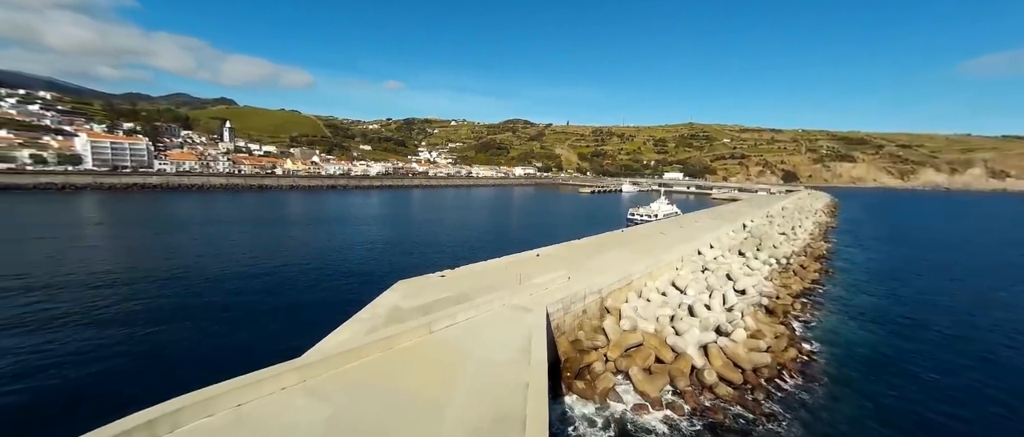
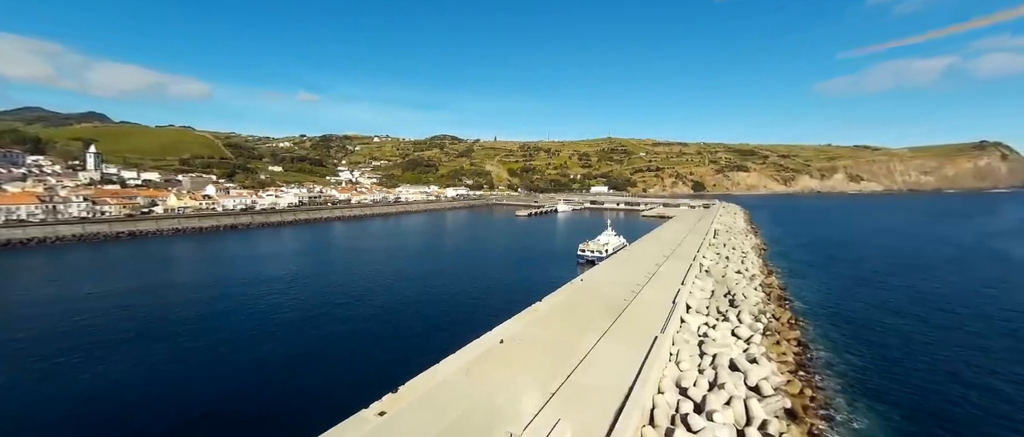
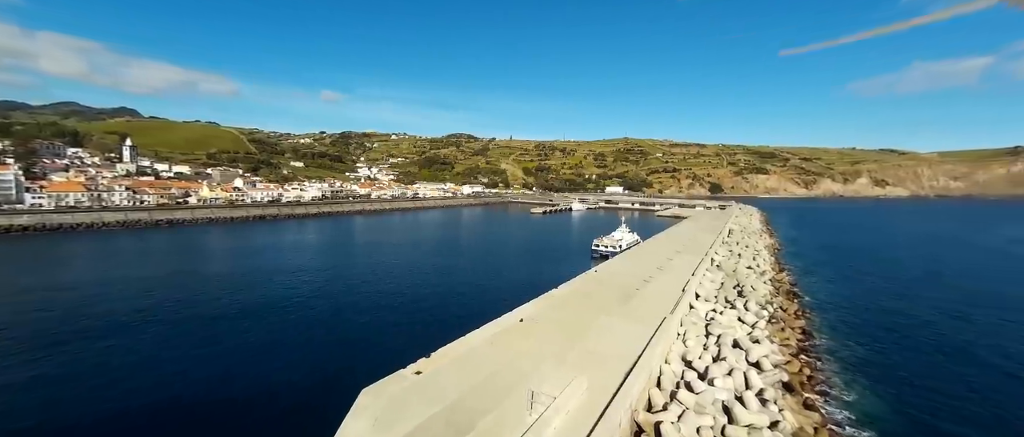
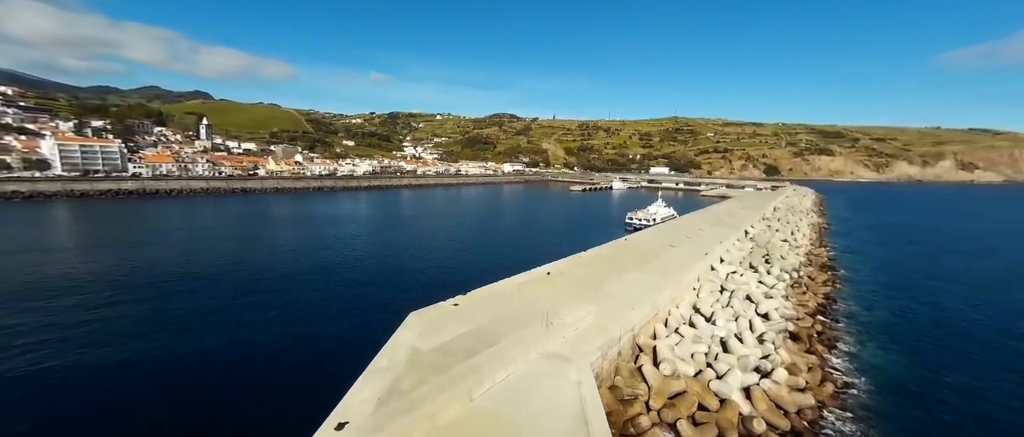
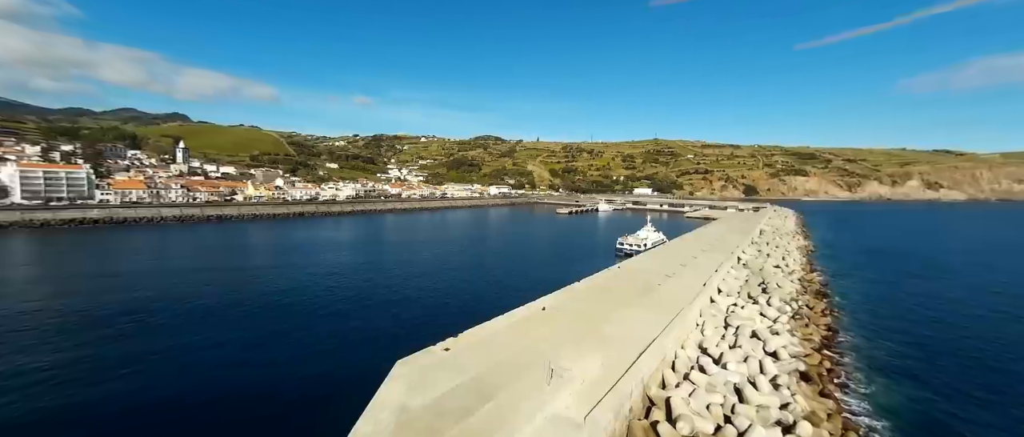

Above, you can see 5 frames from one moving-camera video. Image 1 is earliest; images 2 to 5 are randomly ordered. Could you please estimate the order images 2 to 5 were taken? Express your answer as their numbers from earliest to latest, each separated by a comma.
4, 5, 3, 2
